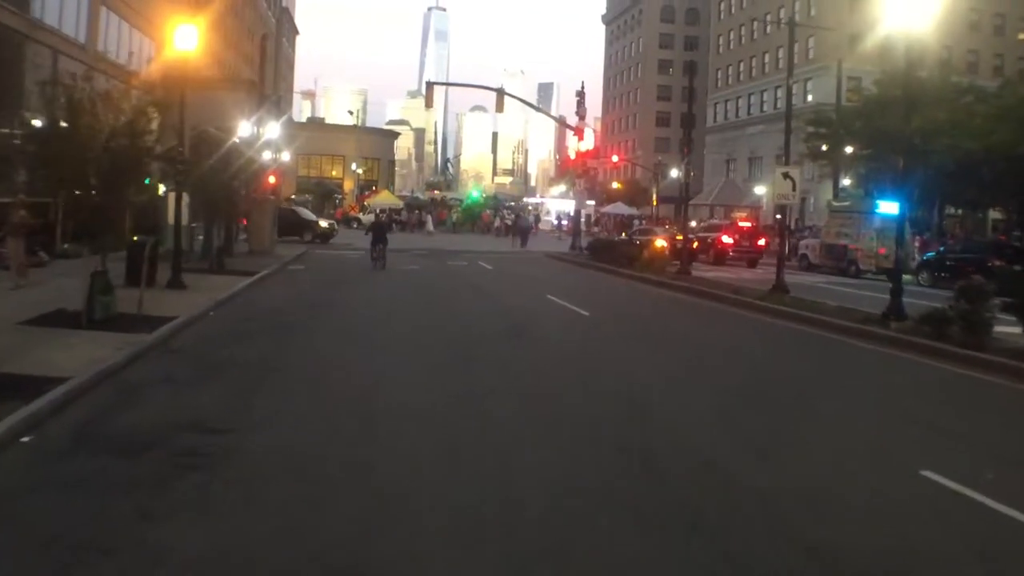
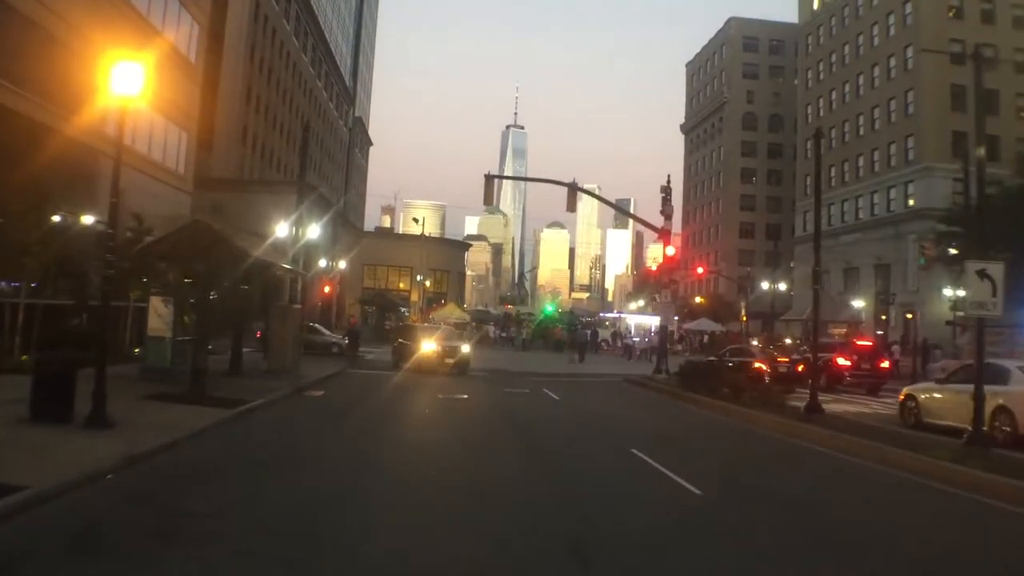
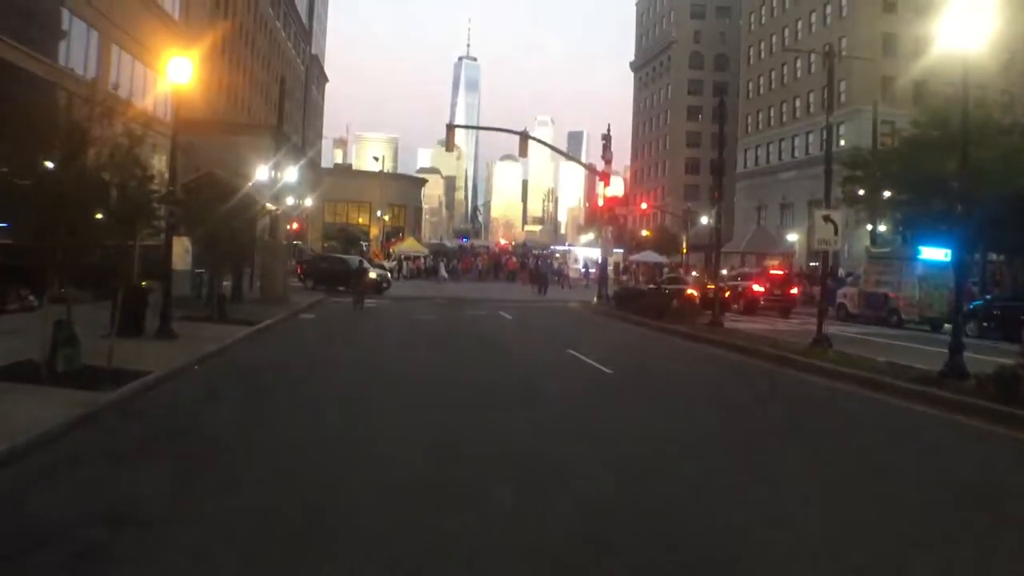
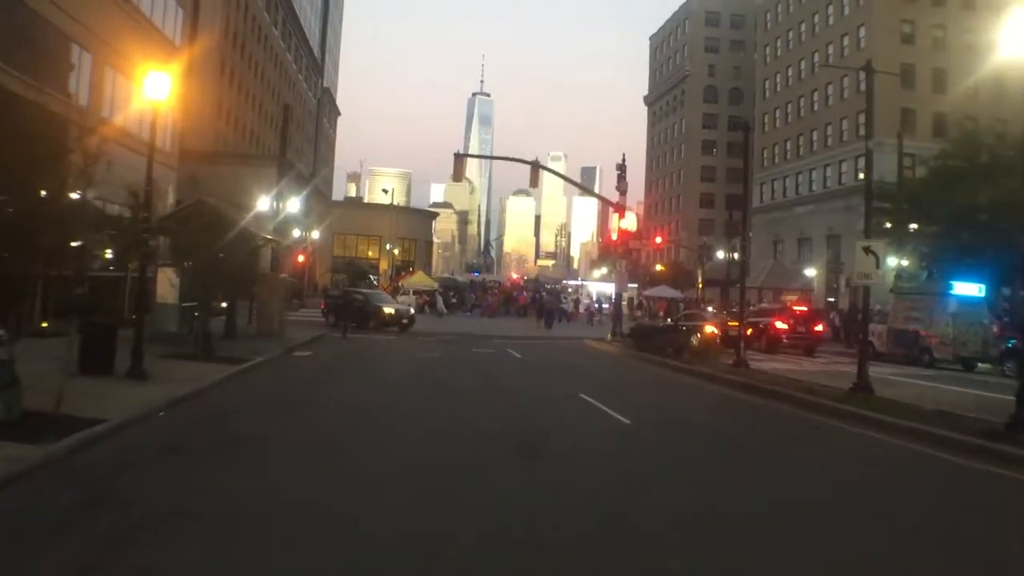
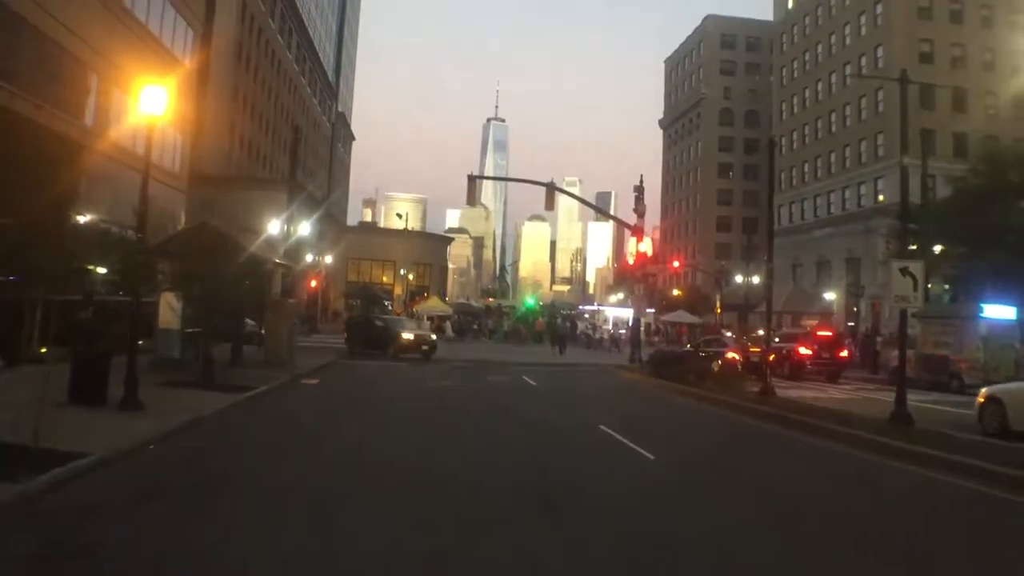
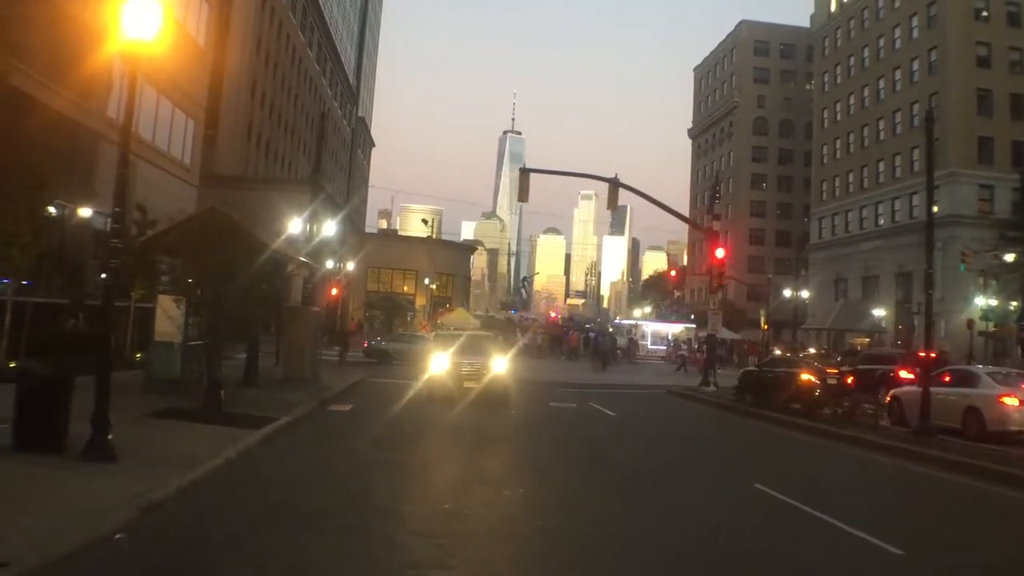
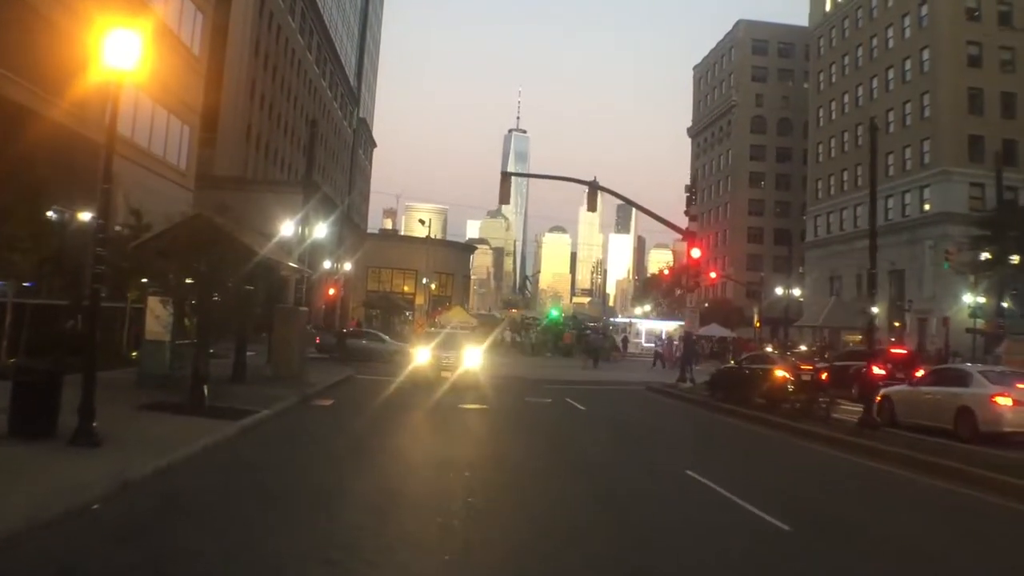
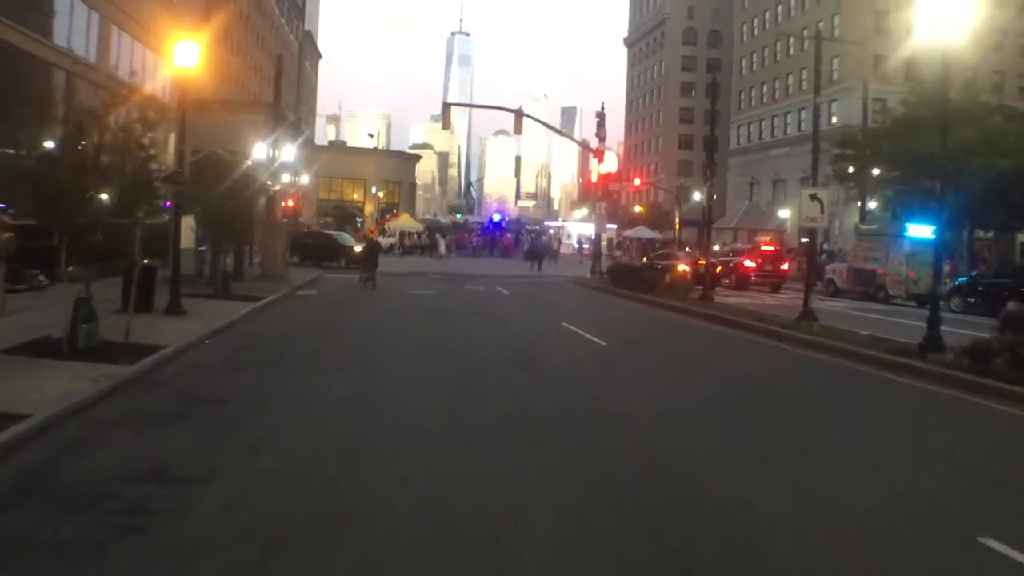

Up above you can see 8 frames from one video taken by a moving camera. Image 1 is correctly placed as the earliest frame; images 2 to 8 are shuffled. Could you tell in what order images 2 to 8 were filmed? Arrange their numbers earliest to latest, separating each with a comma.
8, 3, 4, 5, 2, 7, 6
